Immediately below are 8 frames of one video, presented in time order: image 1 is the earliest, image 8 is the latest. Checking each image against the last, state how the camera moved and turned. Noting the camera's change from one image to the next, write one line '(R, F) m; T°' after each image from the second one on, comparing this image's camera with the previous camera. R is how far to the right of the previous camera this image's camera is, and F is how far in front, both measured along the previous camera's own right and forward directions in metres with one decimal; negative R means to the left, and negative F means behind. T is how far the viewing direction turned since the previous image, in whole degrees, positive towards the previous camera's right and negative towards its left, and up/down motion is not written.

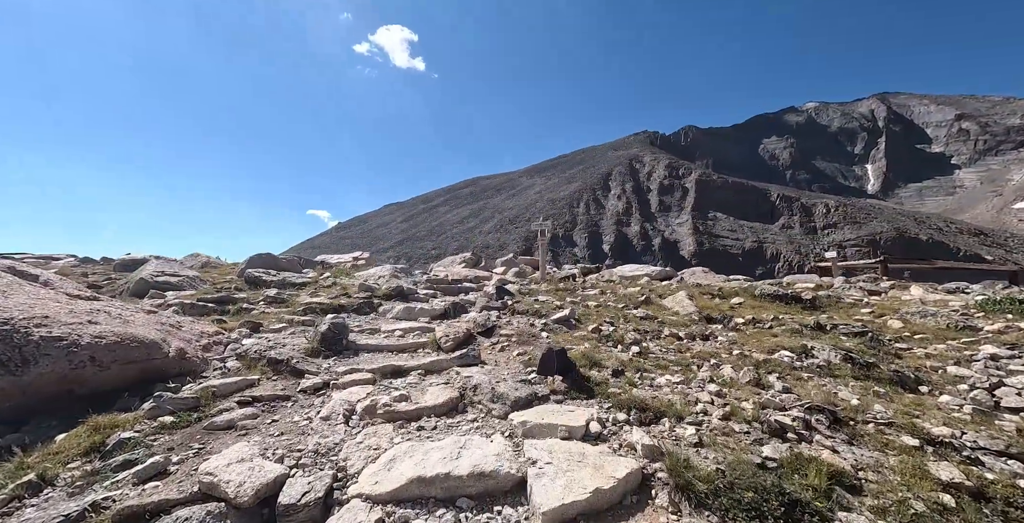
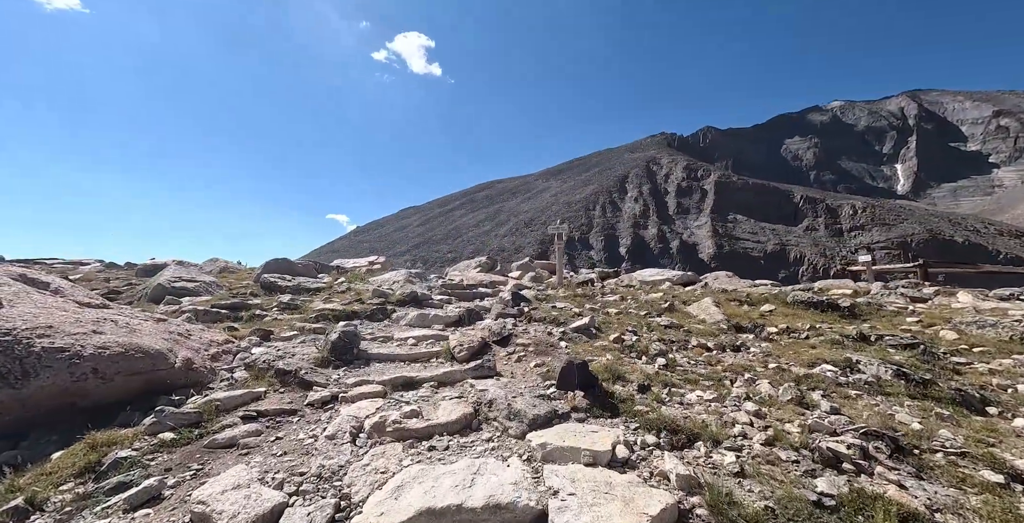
(0.0, +0.3) m; -2°
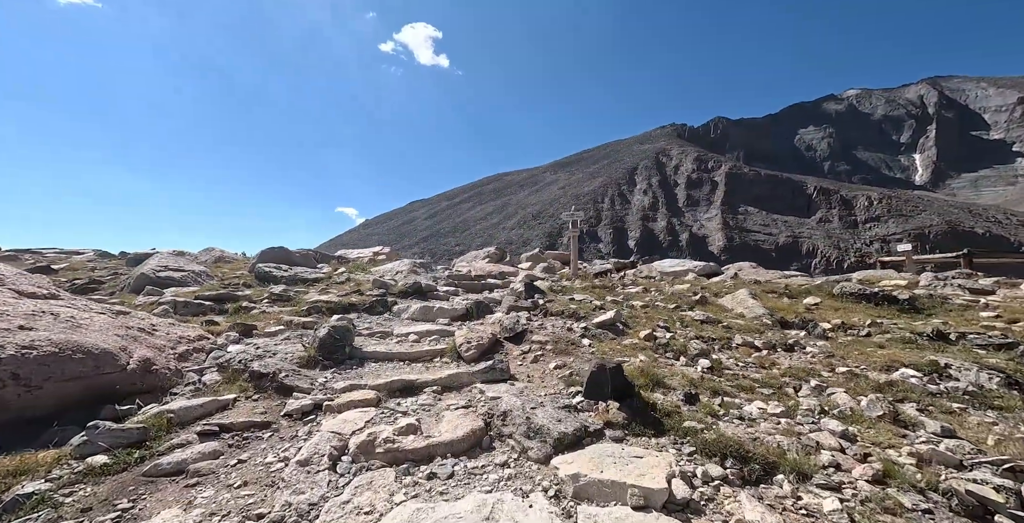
(-0.1, +0.8) m; -1°
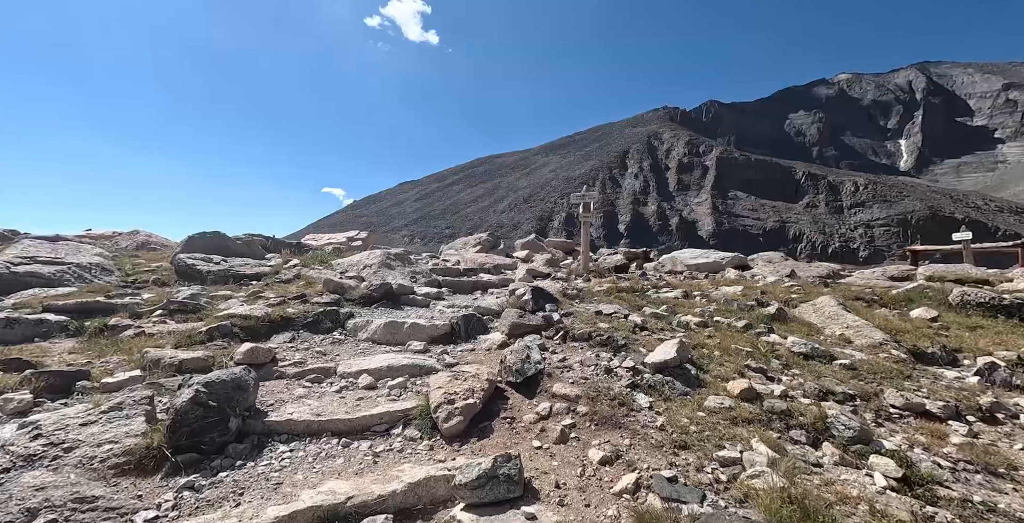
(-0.2, +2.1) m; +1°
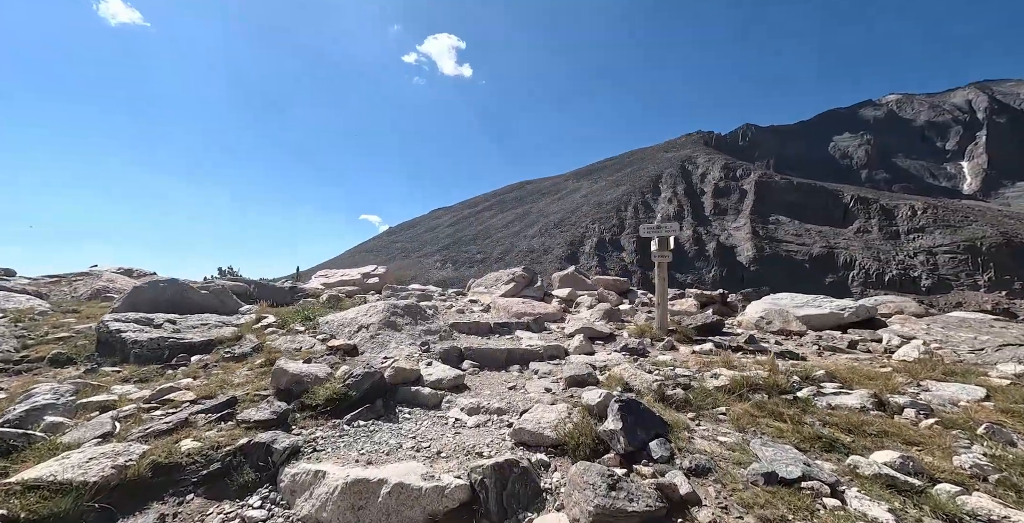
(-0.3, +2.5) m; -5°
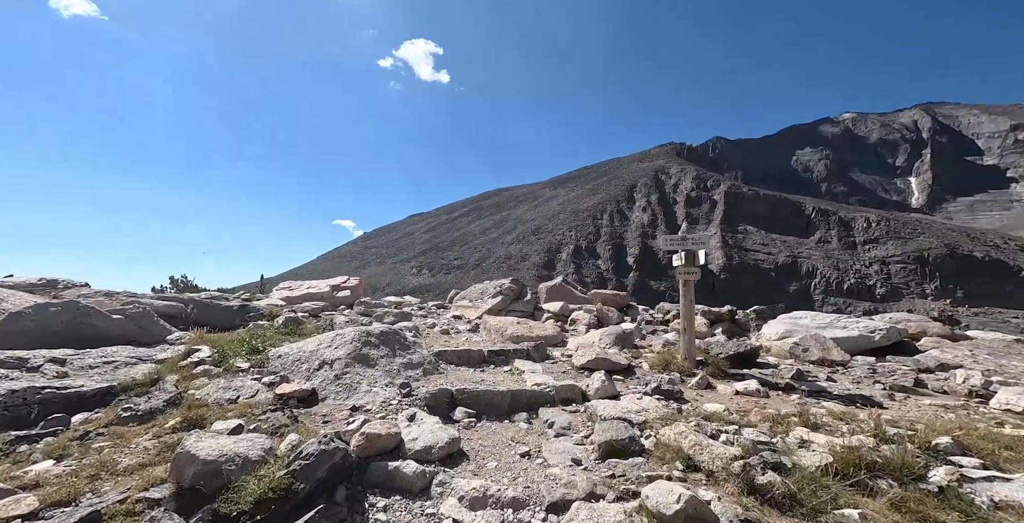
(-0.3, +1.2) m; +3°
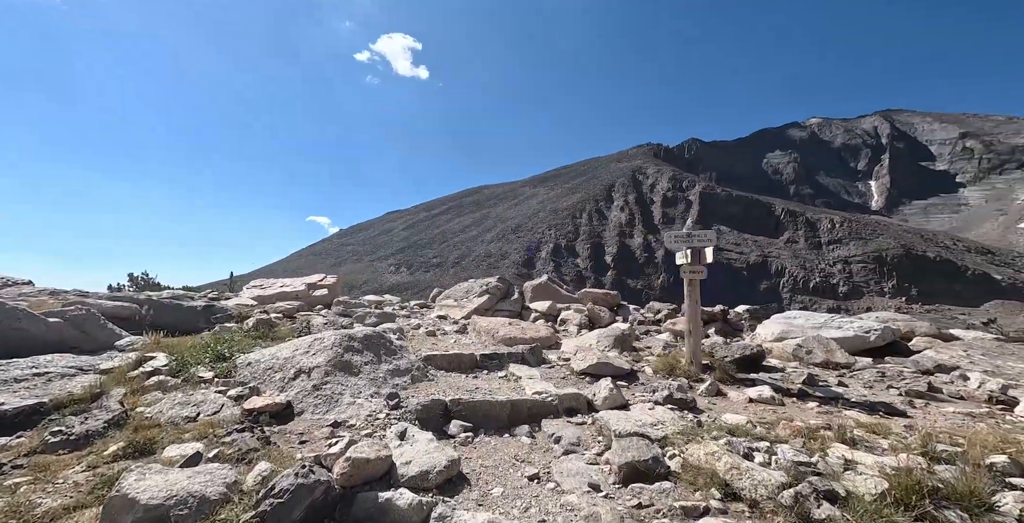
(-0.2, +0.5) m; +3°
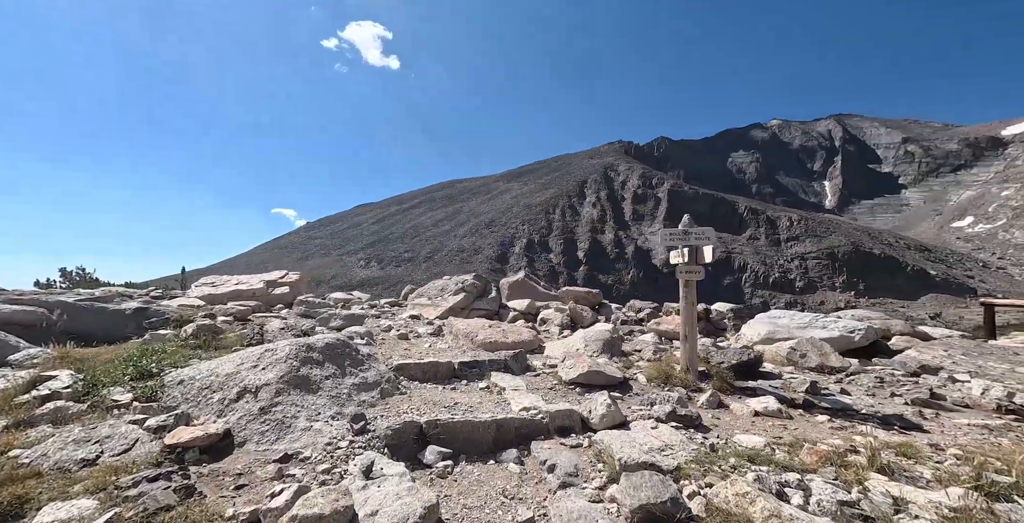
(-0.1, +0.6) m; +4°
